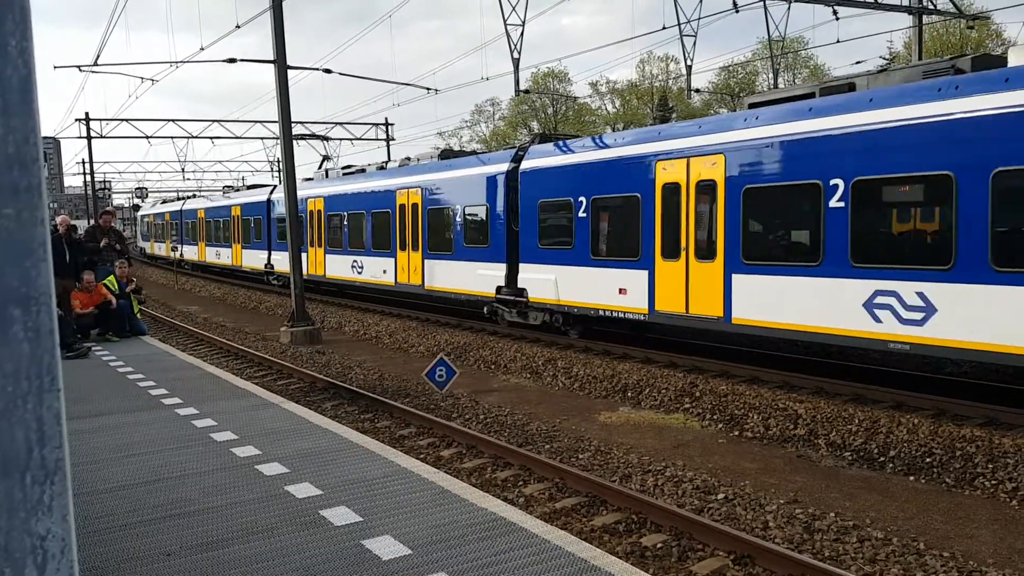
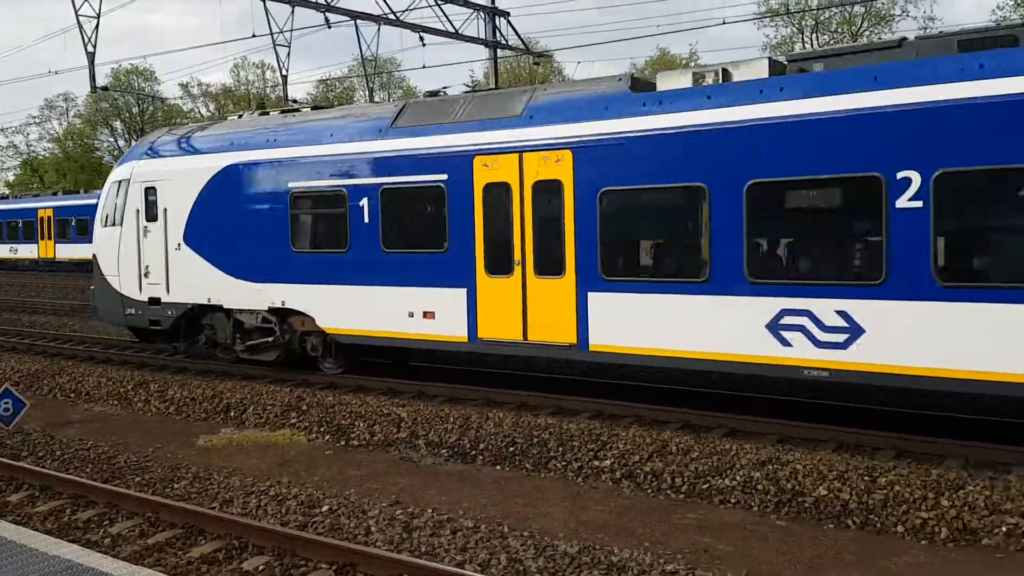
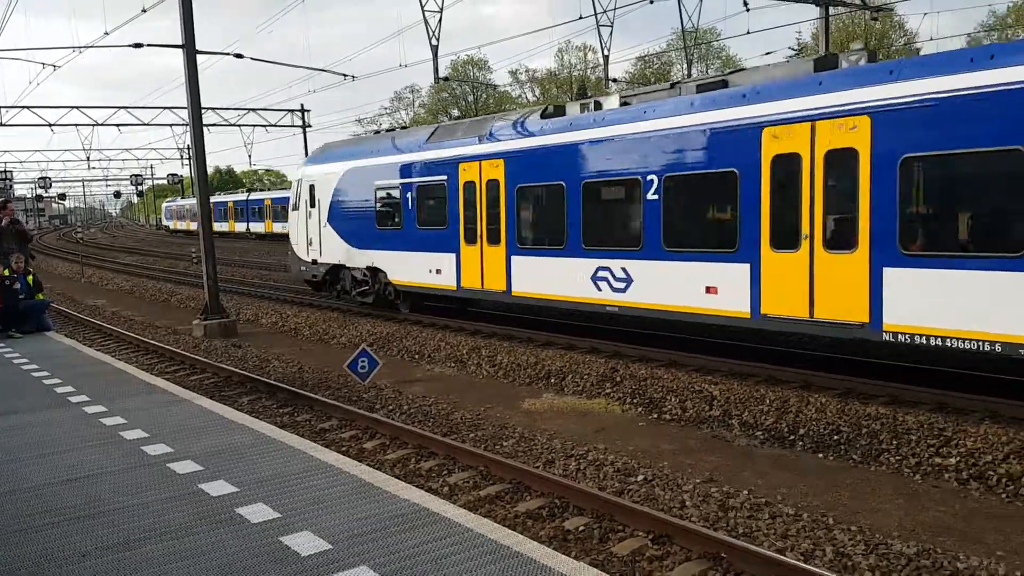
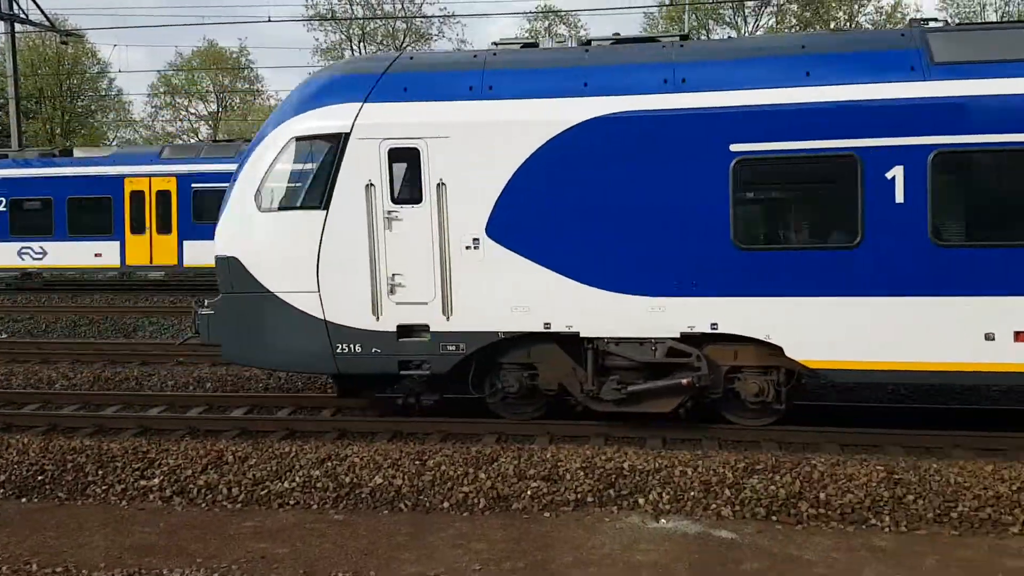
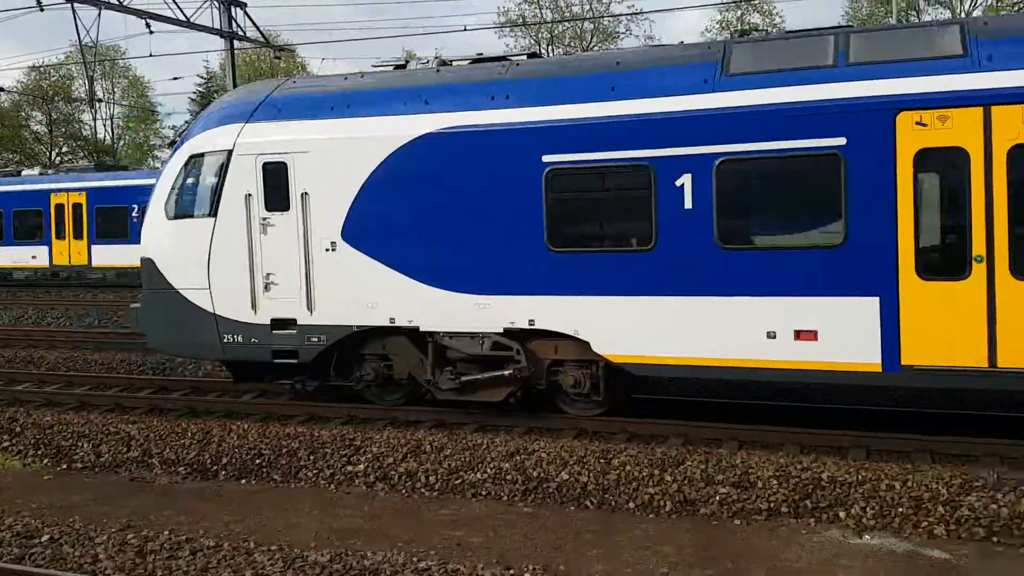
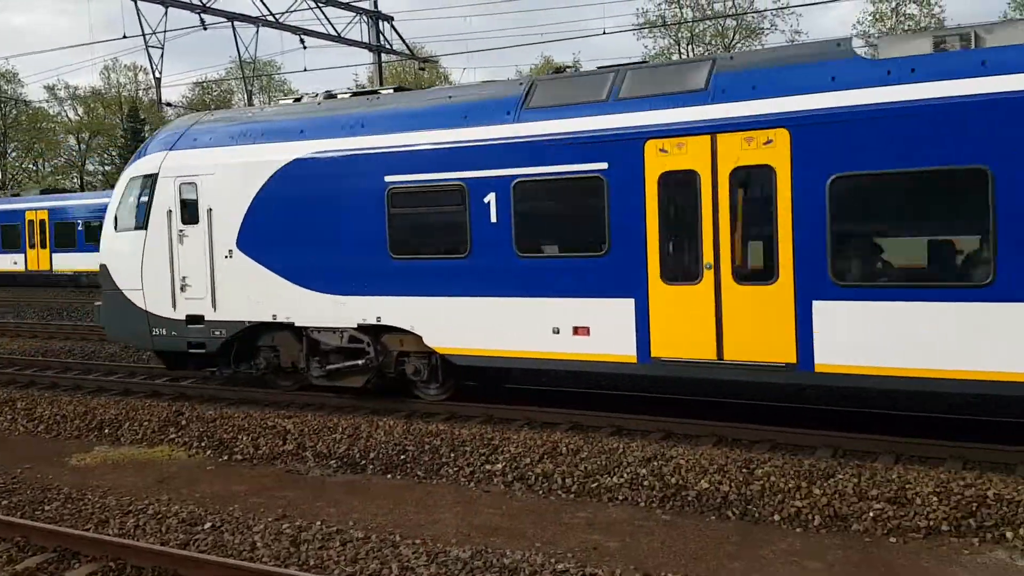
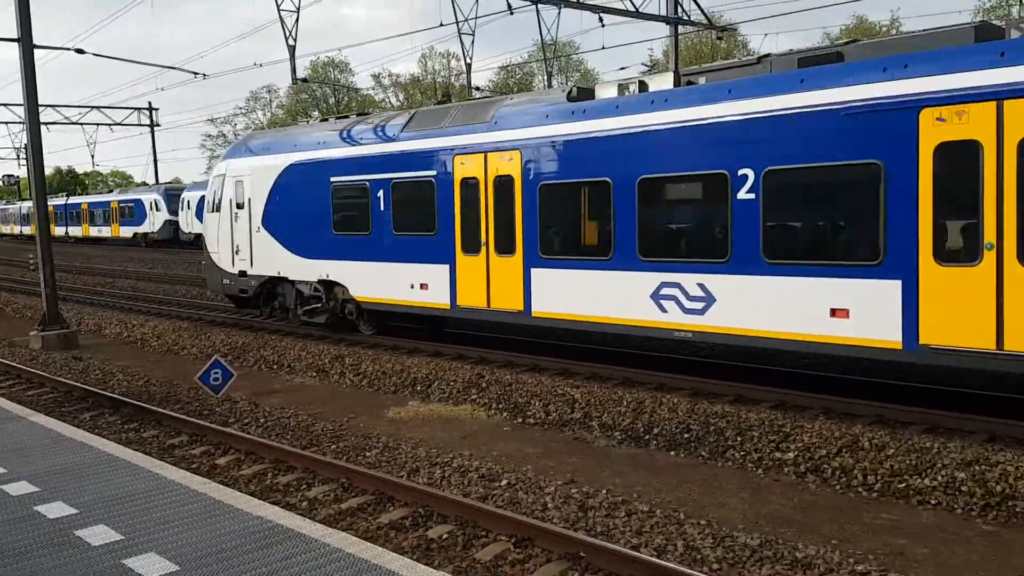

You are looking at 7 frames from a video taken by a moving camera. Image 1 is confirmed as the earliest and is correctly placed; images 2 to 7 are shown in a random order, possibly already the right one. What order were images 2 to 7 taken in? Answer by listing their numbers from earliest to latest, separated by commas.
3, 7, 2, 6, 5, 4
